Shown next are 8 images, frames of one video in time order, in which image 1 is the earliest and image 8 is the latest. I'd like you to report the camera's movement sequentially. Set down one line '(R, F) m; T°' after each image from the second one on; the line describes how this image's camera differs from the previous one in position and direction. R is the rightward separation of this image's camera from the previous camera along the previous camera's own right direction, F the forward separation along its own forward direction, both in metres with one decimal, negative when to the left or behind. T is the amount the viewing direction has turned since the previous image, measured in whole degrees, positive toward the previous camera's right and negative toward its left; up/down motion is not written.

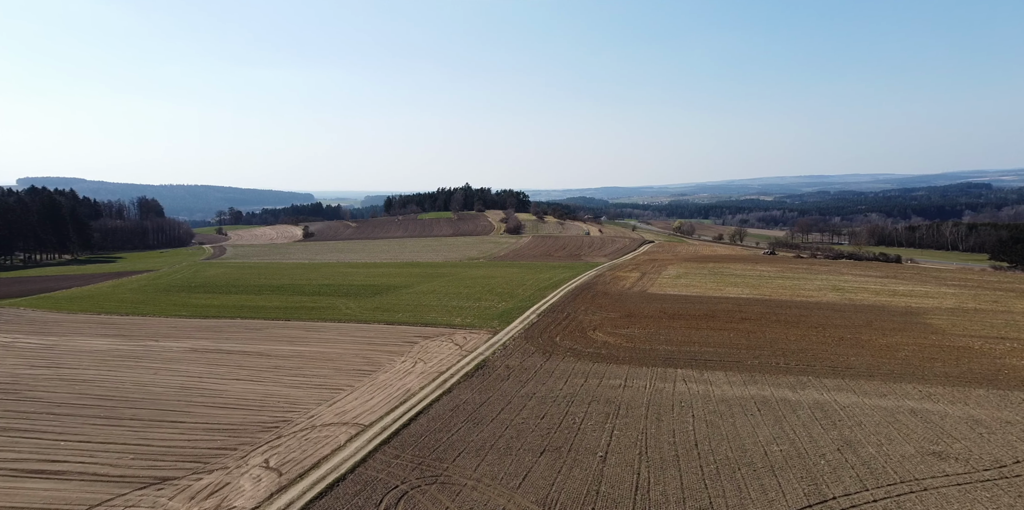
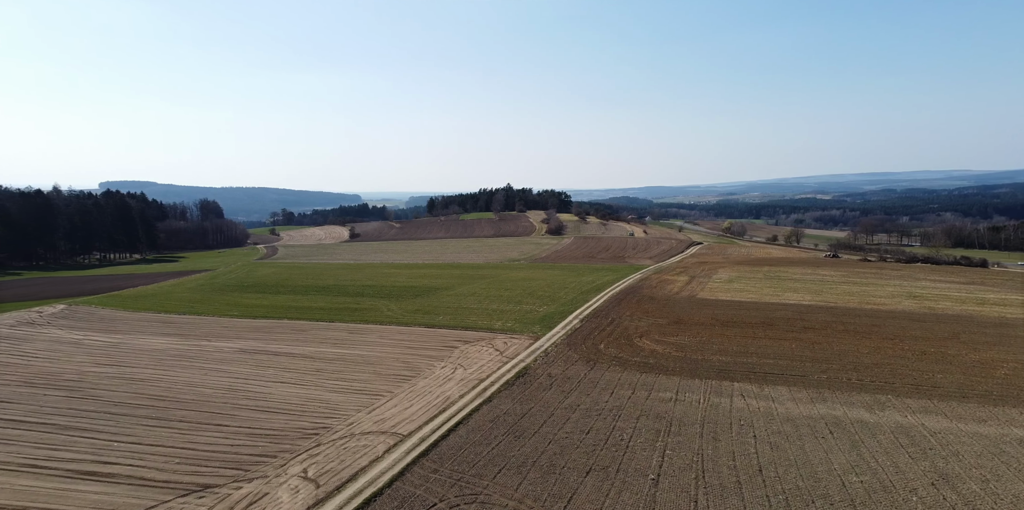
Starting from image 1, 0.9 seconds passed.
(0.0, +0.4) m; -4°
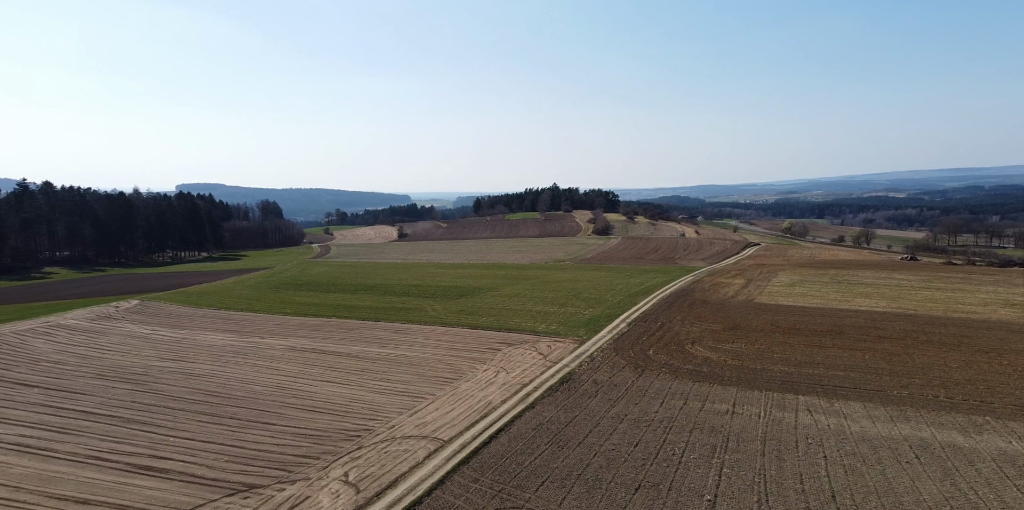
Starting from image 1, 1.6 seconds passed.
(0.0, +0.4) m; -4°
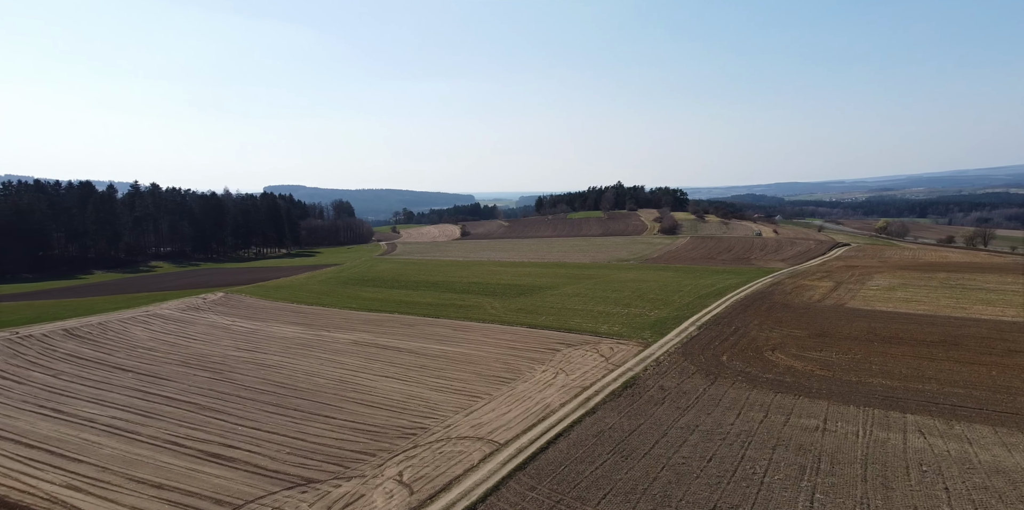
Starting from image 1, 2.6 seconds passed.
(-0.1, +0.6) m; -6°
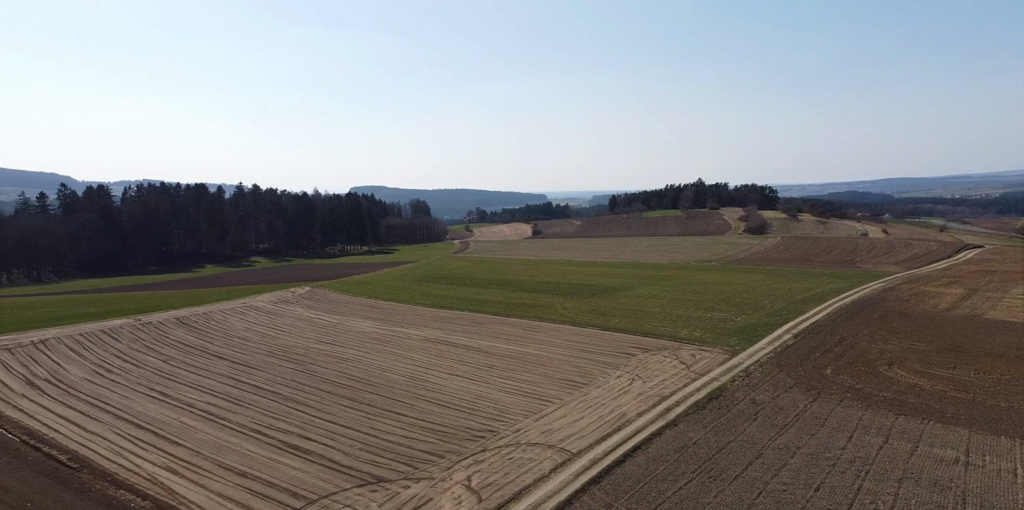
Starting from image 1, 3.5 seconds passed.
(-0.1, +0.7) m; -7°
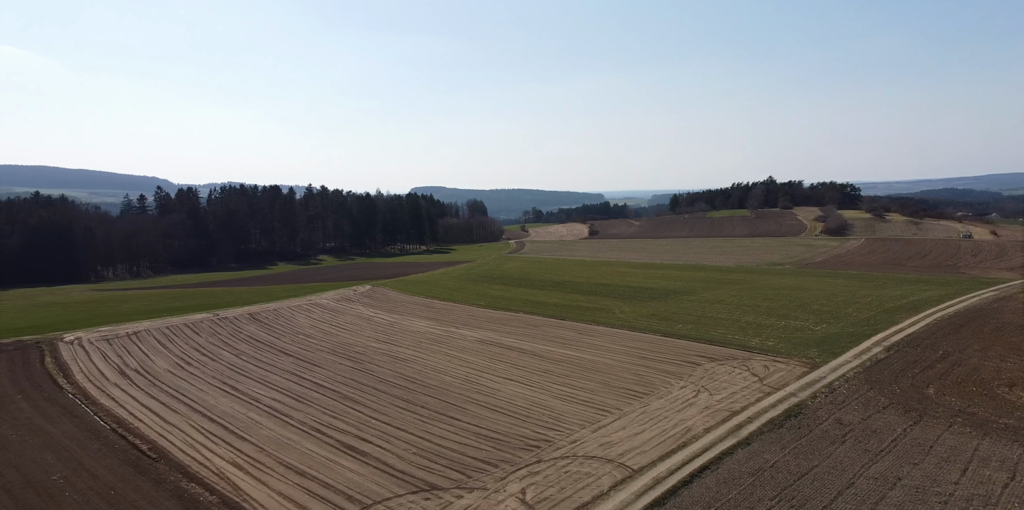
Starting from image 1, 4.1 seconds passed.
(0.0, +0.6) m; -5°
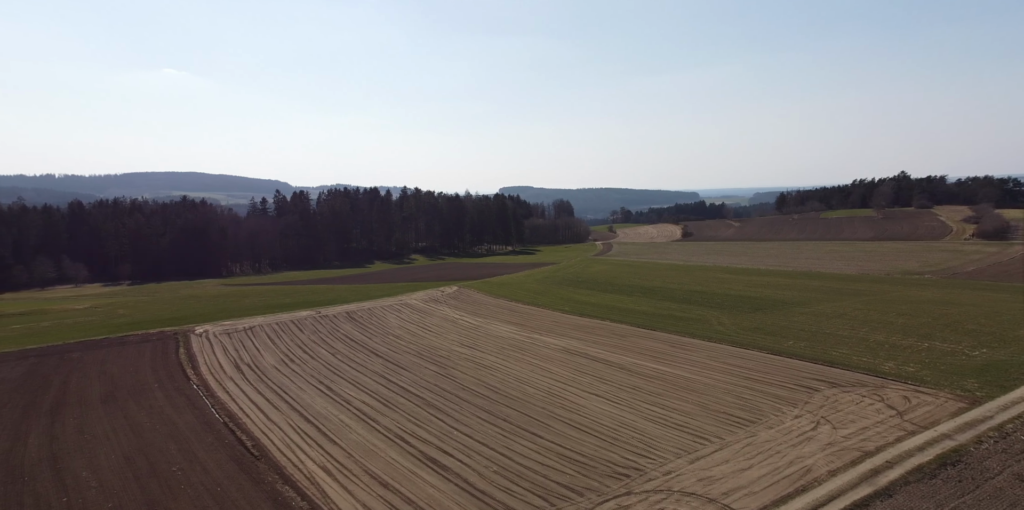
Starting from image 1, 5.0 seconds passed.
(0.0, +1.2) m; -8°
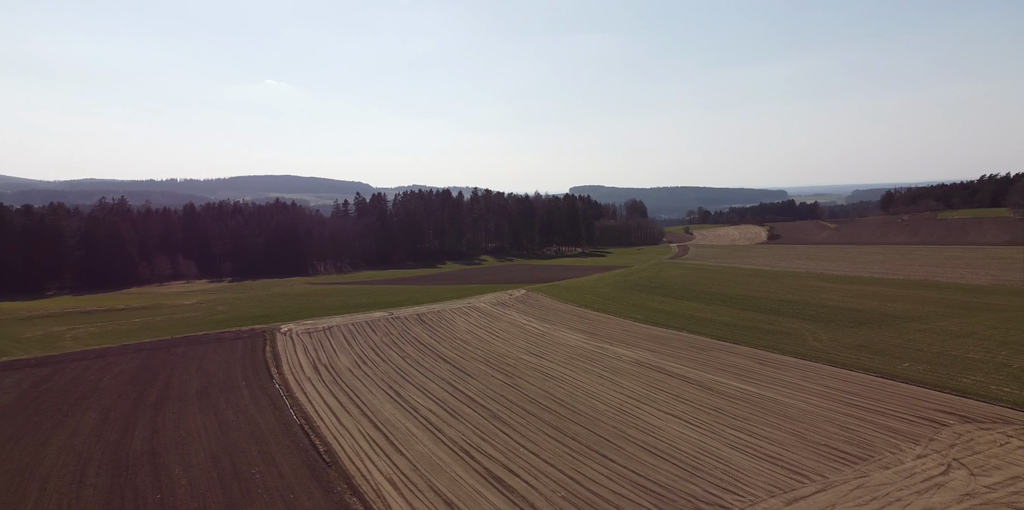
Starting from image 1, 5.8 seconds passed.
(0.0, +1.1) m; -7°
